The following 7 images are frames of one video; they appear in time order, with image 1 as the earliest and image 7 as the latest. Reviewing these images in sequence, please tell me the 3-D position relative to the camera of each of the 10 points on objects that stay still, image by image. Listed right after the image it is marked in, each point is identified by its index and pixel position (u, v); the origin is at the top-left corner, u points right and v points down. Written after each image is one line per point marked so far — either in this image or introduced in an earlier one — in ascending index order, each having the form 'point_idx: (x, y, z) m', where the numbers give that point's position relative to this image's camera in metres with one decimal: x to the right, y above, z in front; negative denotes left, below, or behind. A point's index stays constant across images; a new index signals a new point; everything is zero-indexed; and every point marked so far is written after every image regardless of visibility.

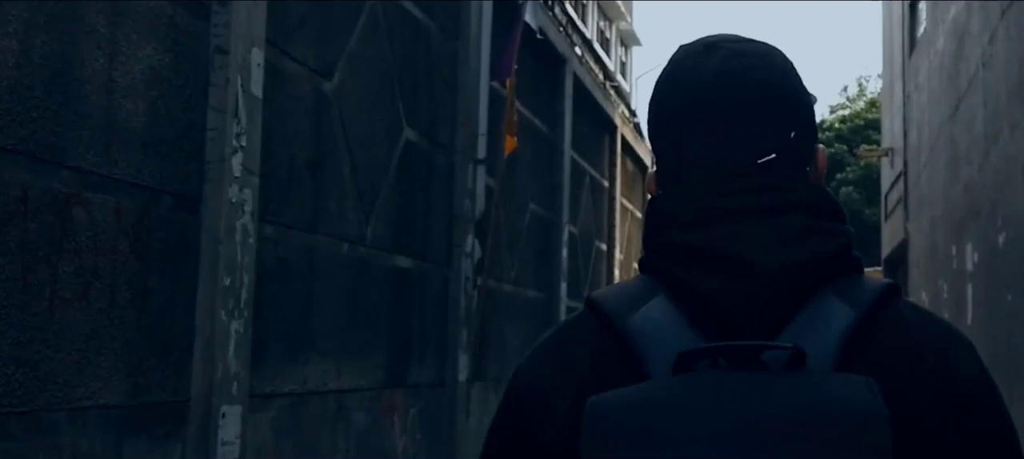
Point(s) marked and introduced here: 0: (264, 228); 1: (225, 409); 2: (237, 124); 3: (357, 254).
0: (-1.1, 0.0, +5.7) m
1: (-1.1, -0.7, +5.2) m
2: (-1.1, +0.4, +5.3) m
3: (-0.8, -0.1, +7.0) m
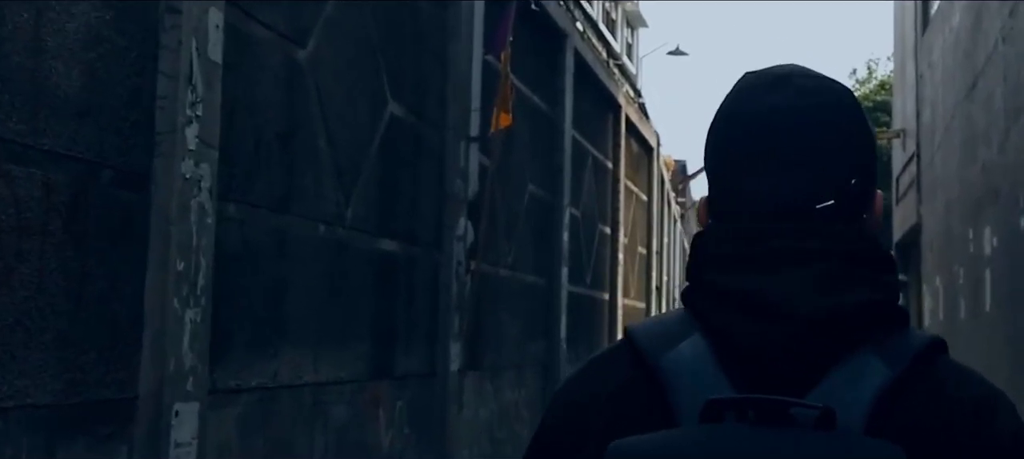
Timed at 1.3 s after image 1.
0: (-1.1, +0.1, +5.2) m
1: (-1.2, -0.6, +4.7) m
2: (-1.2, +0.5, +4.8) m
3: (-0.9, 0.0, +6.5) m
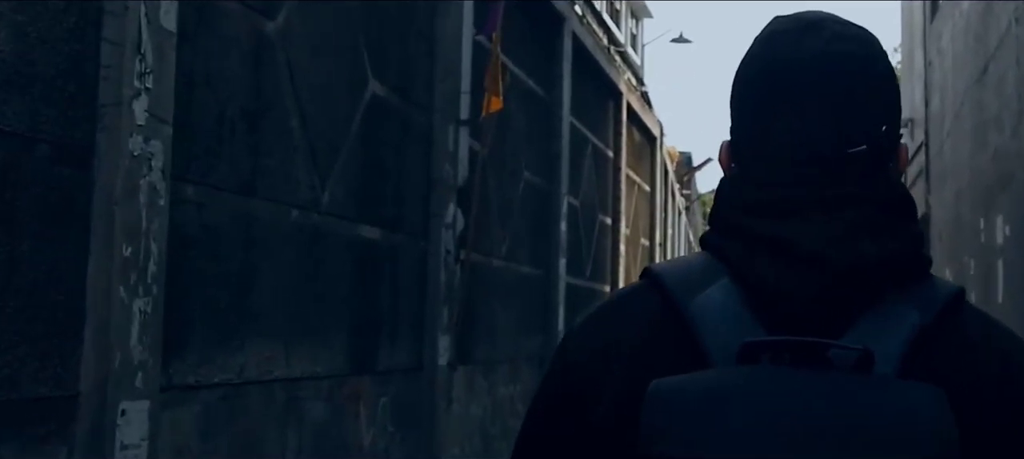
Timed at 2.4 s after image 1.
0: (-1.2, +0.1, +4.8) m
1: (-1.3, -0.6, +4.3) m
2: (-1.2, +0.6, +4.4) m
3: (-0.9, 0.0, +6.1) m
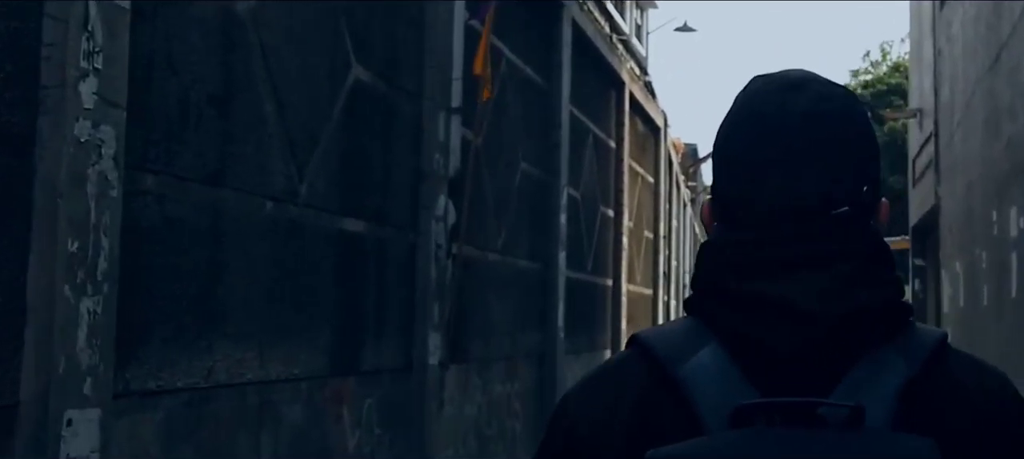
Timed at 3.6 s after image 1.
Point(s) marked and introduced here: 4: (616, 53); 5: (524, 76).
0: (-1.3, +0.2, +4.5) m
1: (-1.3, -0.6, +4.0) m
2: (-1.3, +0.6, +4.0) m
3: (-1.0, +0.1, +5.8) m
4: (+1.2, +2.0, +15.1) m
5: (+0.1, +1.2, +10.5) m
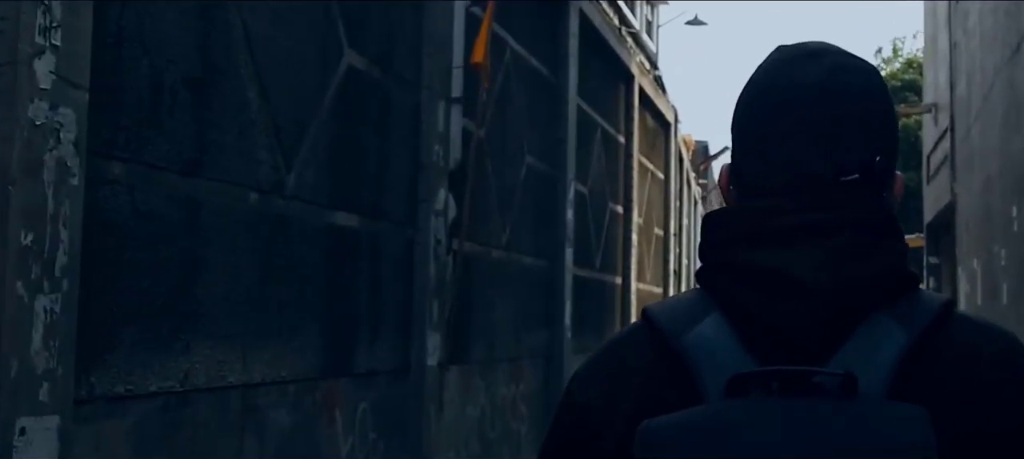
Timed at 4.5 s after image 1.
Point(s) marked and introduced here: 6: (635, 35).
0: (-1.3, +0.2, +4.1) m
1: (-1.3, -0.5, +3.6) m
2: (-1.3, +0.6, +3.7) m
3: (-1.0, +0.1, +5.4) m
4: (+1.3, +2.1, +14.7) m
5: (+0.1, +1.3, +10.2) m
6: (+1.5, +2.4, +16.2) m
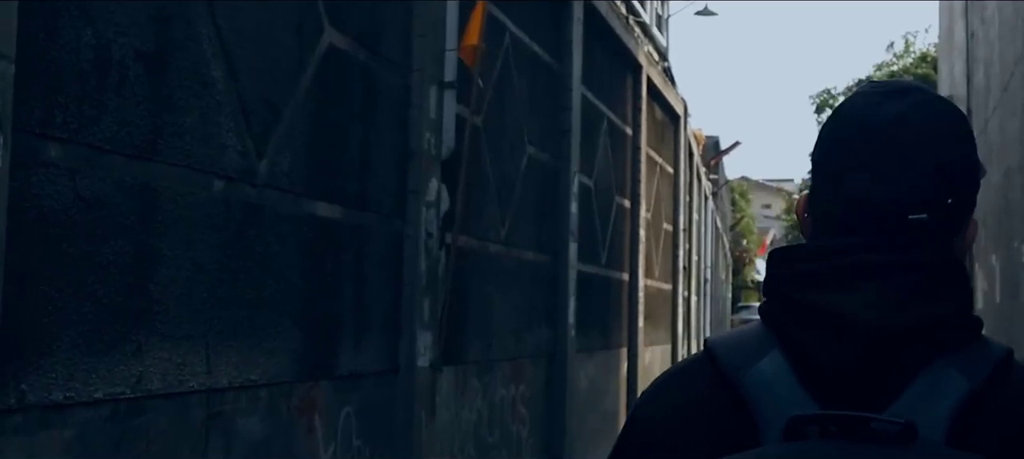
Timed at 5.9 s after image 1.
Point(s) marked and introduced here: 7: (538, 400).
0: (-1.3, +0.2, +3.7) m
1: (-1.4, -0.5, +3.2) m
2: (-1.4, +0.6, +3.2) m
3: (-1.0, +0.1, +5.0) m
4: (+1.3, +2.1, +14.3) m
5: (+0.1, +1.3, +9.7) m
6: (+1.6, +2.5, +15.7) m
7: (+0.2, -1.3, +10.3) m
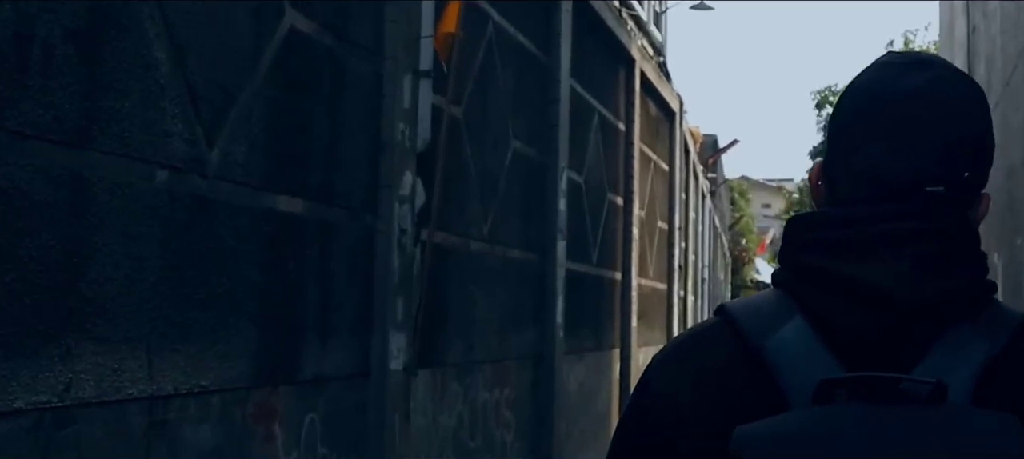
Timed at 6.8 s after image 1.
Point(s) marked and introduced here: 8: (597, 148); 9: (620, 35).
0: (-1.4, +0.2, +3.3) m
1: (-1.5, -0.5, +2.8) m
2: (-1.5, +0.7, +2.9) m
3: (-1.1, +0.2, +4.6) m
4: (+1.2, +2.1, +13.9) m
5: (0.0, +1.3, +9.4) m
6: (+1.5, +2.5, +15.3) m
7: (+0.1, -1.3, +9.9) m
8: (+0.8, +0.8, +12.7) m
9: (+1.1, +2.0, +13.5) m
